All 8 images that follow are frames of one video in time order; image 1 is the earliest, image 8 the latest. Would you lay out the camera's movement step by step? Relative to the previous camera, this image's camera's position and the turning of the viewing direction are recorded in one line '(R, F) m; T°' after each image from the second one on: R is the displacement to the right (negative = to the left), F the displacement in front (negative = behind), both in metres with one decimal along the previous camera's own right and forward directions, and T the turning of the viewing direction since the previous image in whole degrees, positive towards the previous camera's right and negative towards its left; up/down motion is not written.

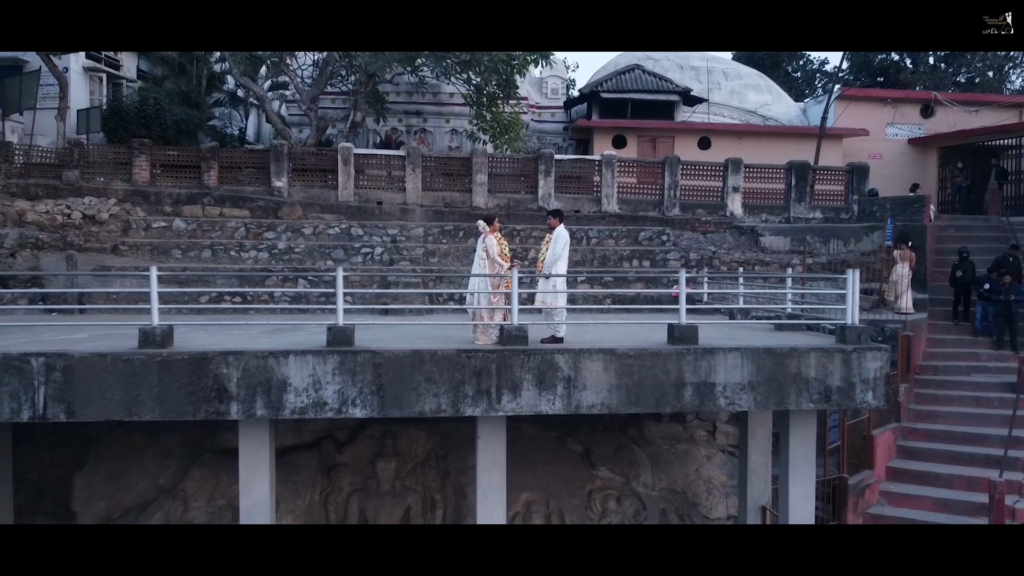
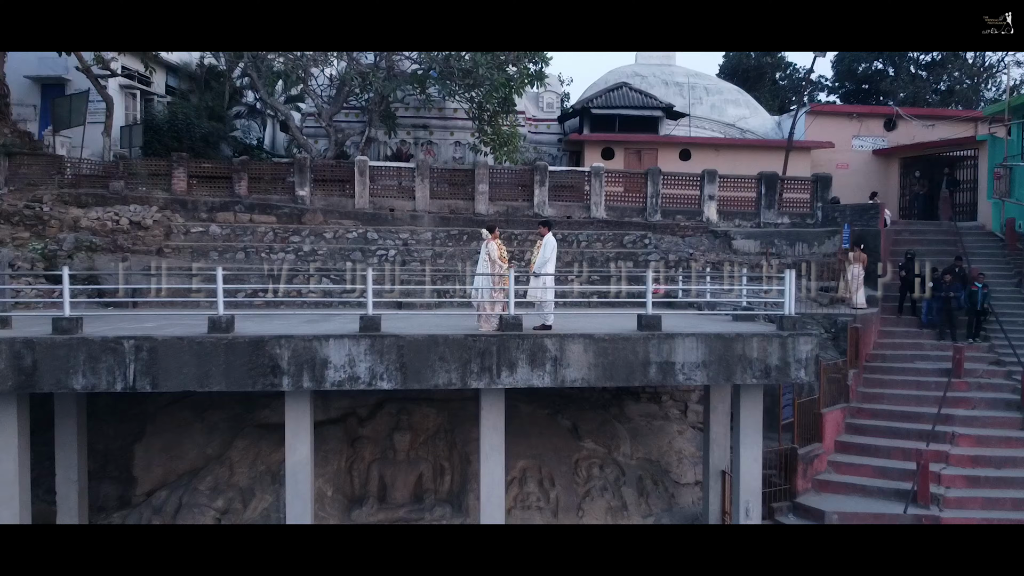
(0.0, -1.2) m; 0°
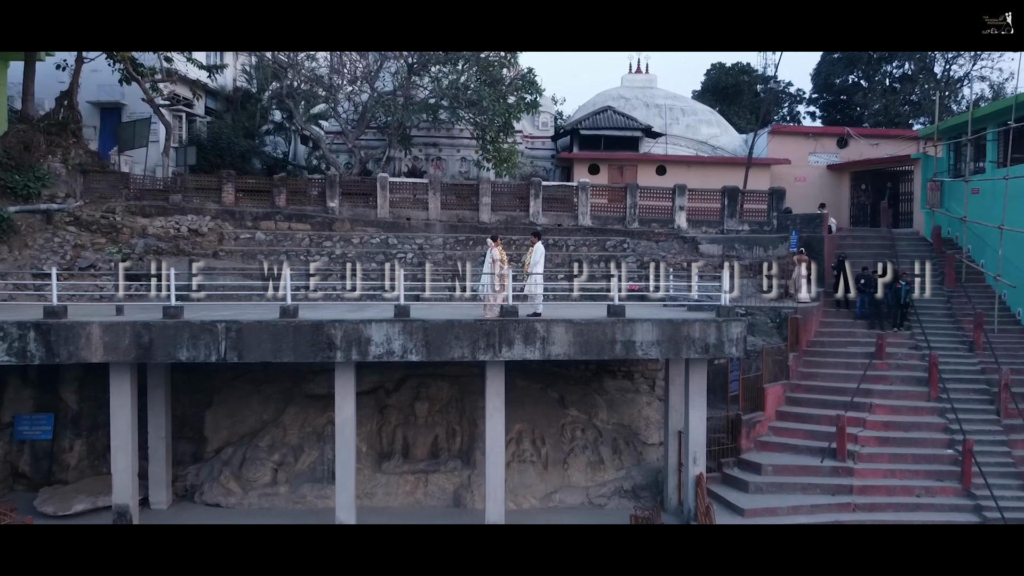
(0.0, -2.0) m; 0°
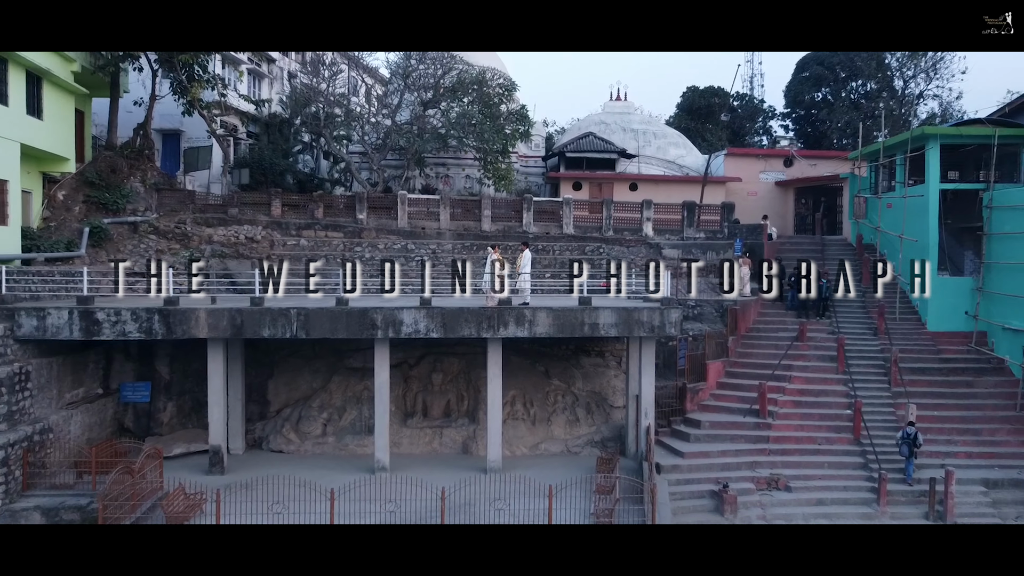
(0.0, -3.0) m; 0°
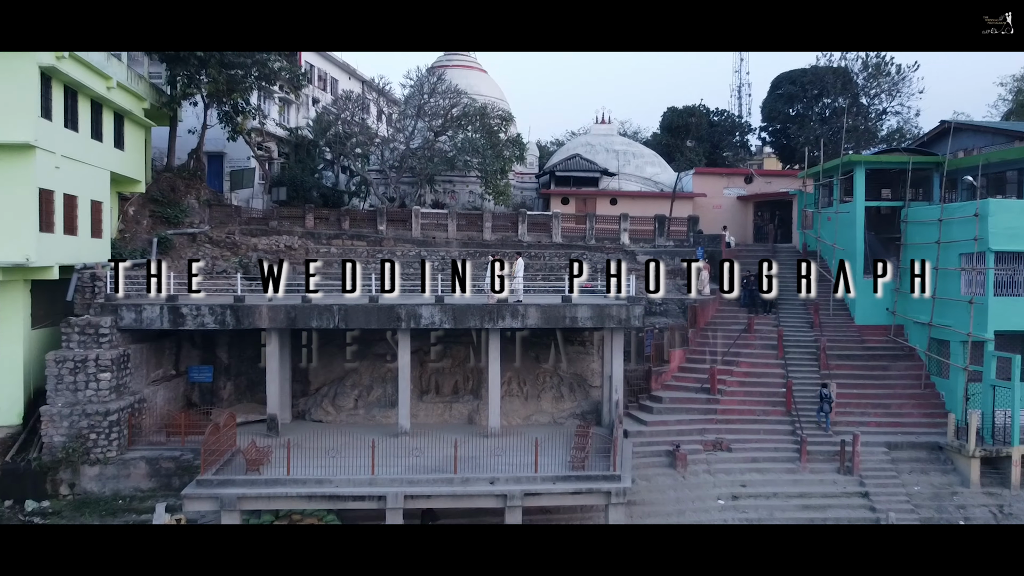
(0.0, -3.0) m; 0°
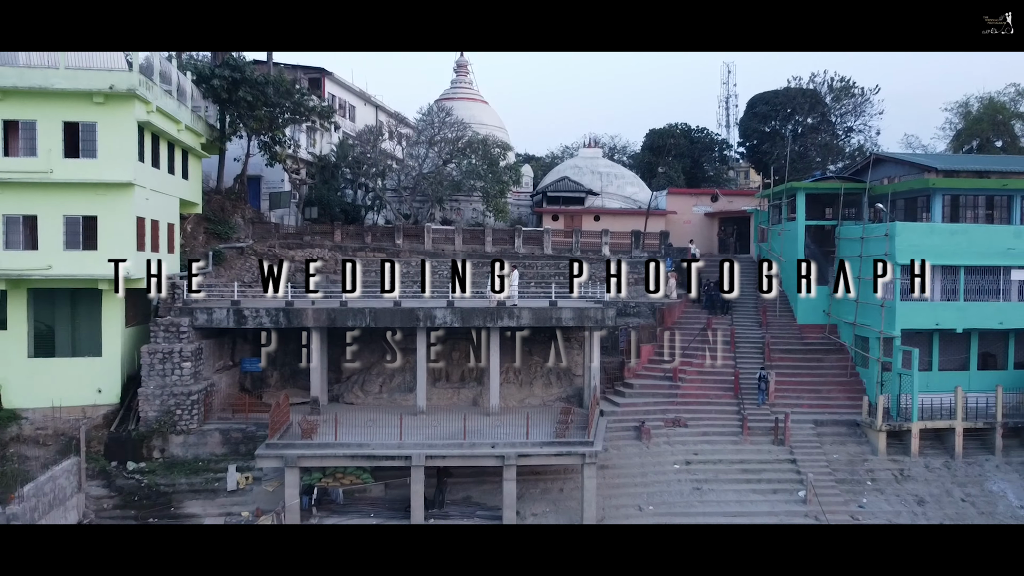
(0.0, -3.5) m; 0°
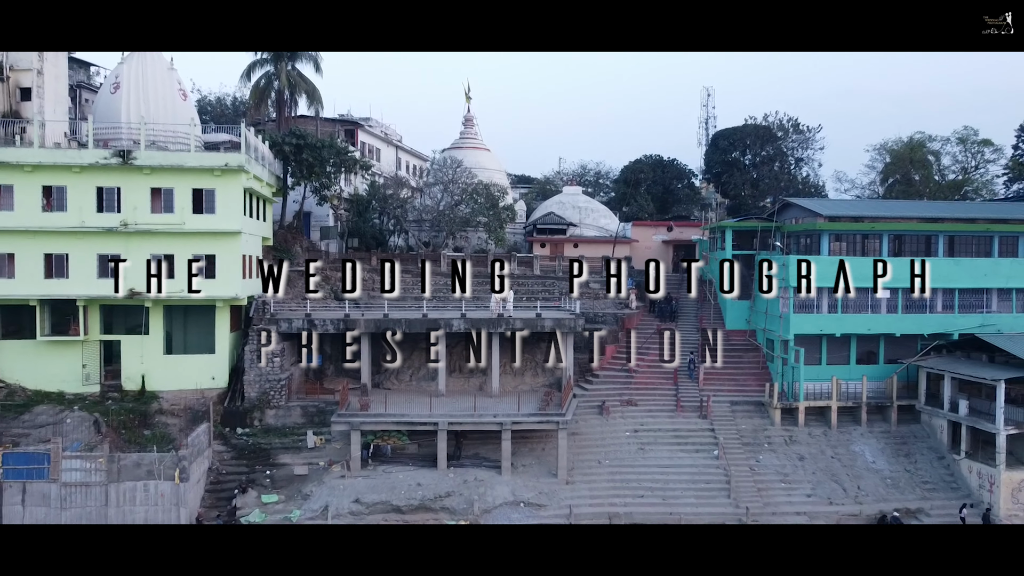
(+0.1, -6.7) m; 0°
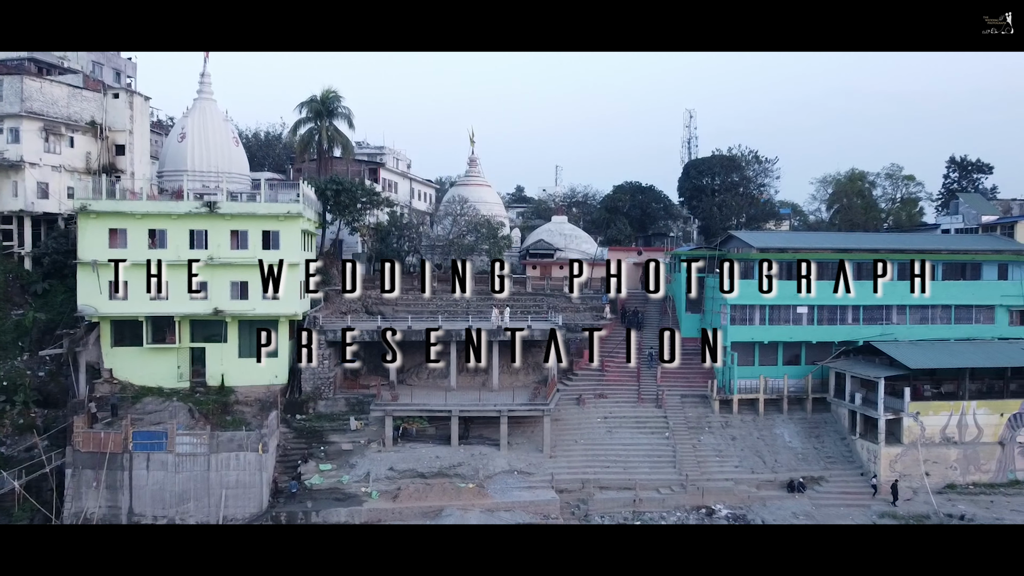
(+0.1, -6.7) m; 0°
